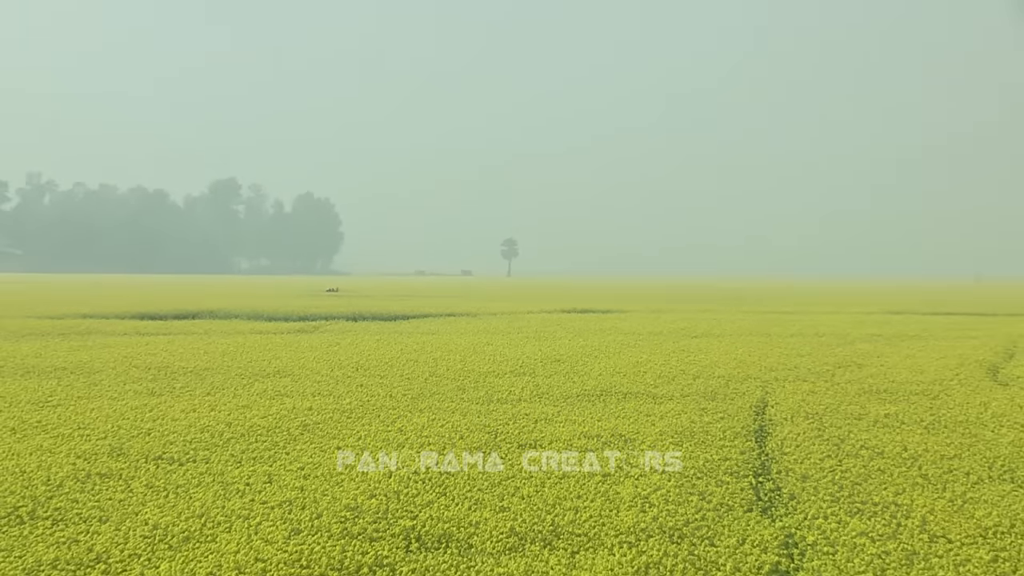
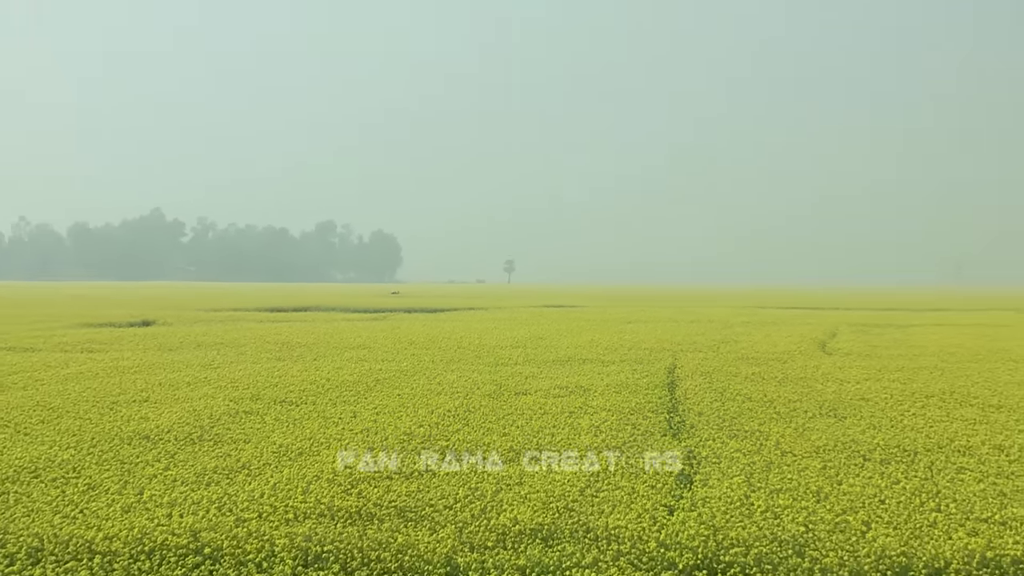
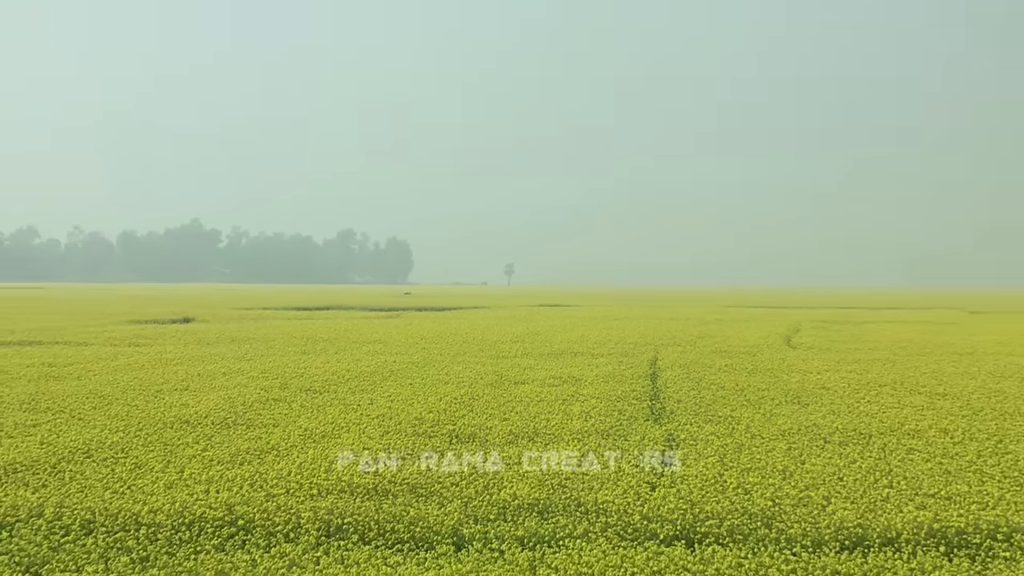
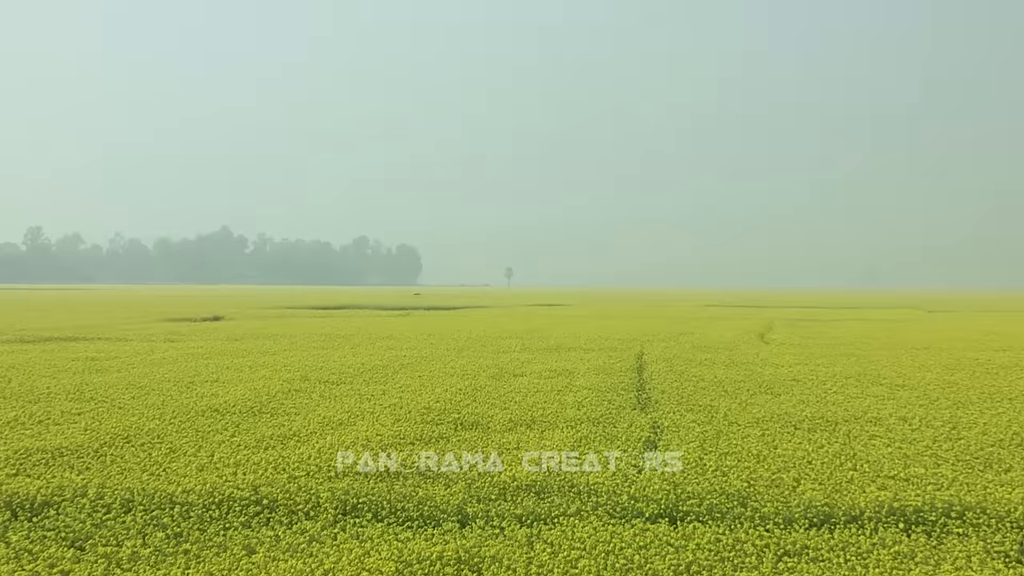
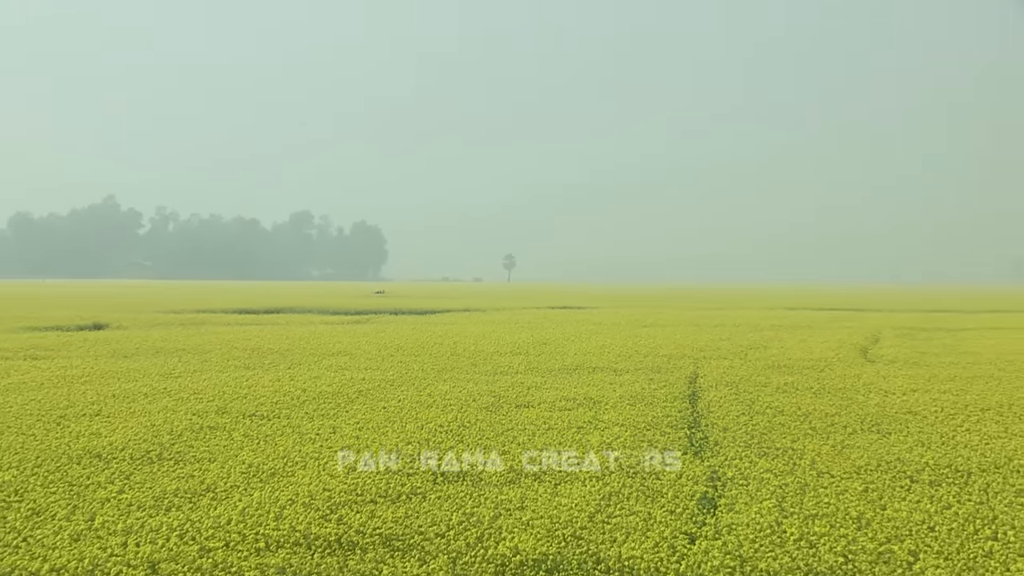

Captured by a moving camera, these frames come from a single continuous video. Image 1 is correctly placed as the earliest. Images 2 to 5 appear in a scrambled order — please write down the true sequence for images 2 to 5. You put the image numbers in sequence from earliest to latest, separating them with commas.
5, 2, 3, 4
